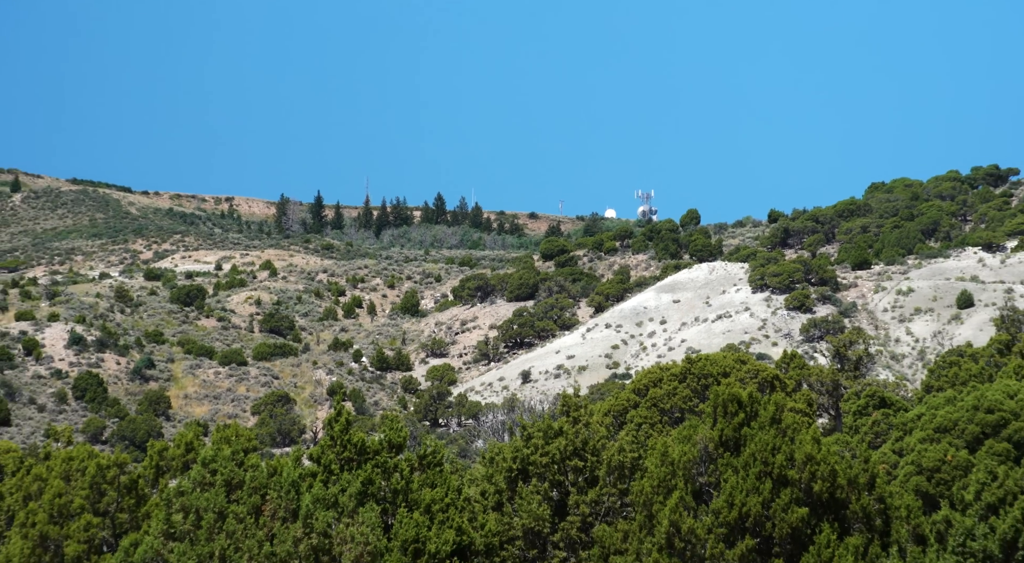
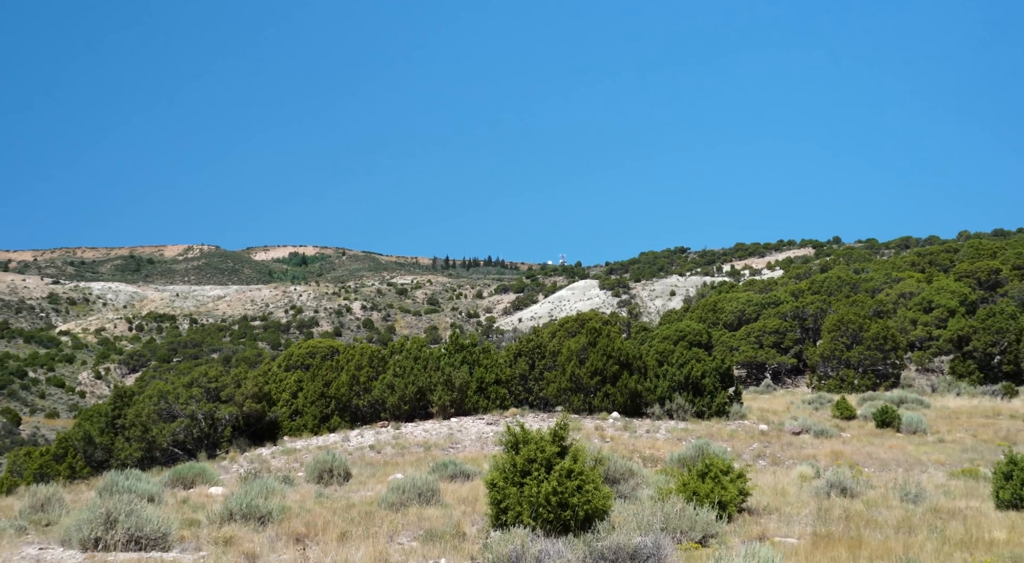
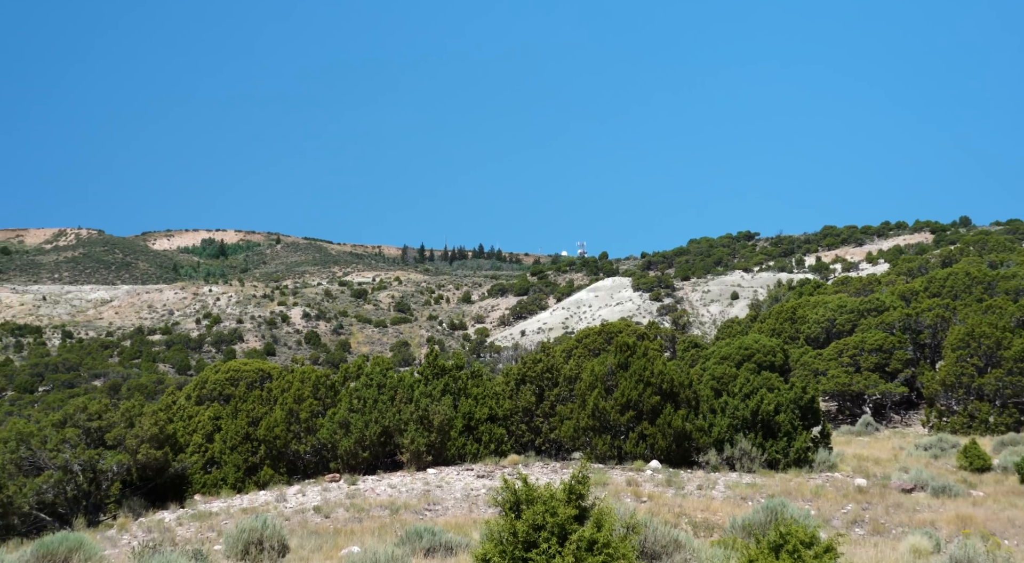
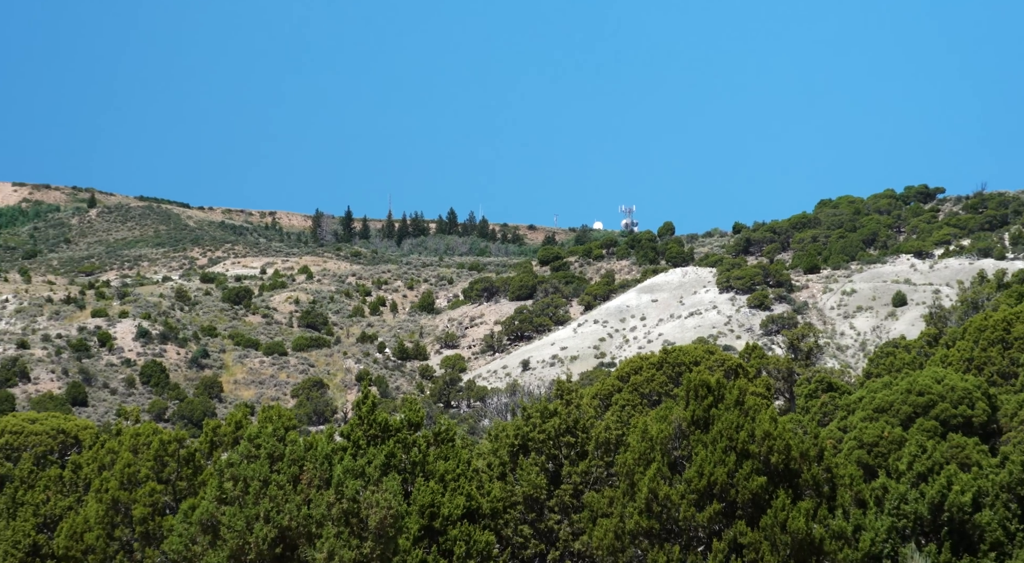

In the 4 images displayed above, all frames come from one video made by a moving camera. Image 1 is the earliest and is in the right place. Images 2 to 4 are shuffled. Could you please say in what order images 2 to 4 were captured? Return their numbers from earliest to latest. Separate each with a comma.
4, 3, 2
